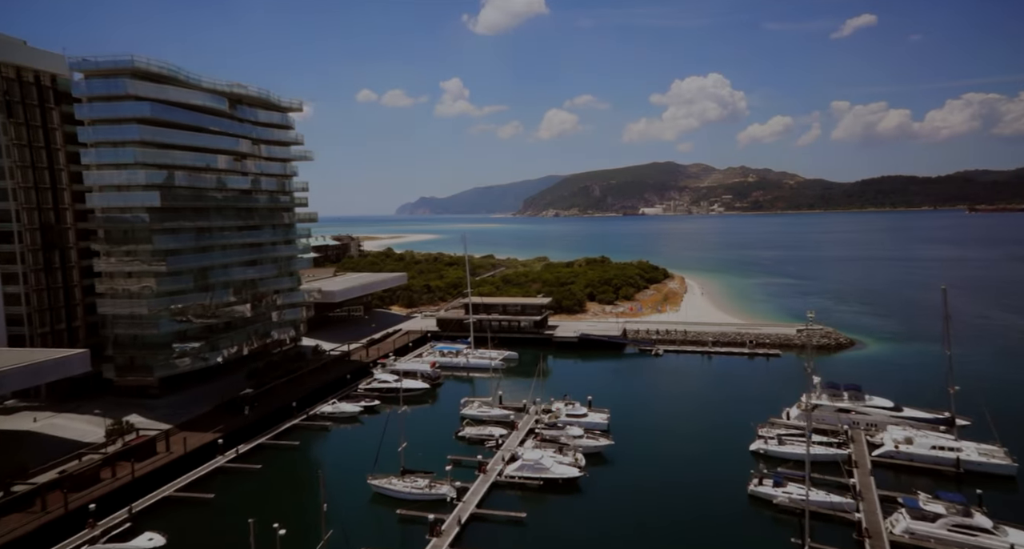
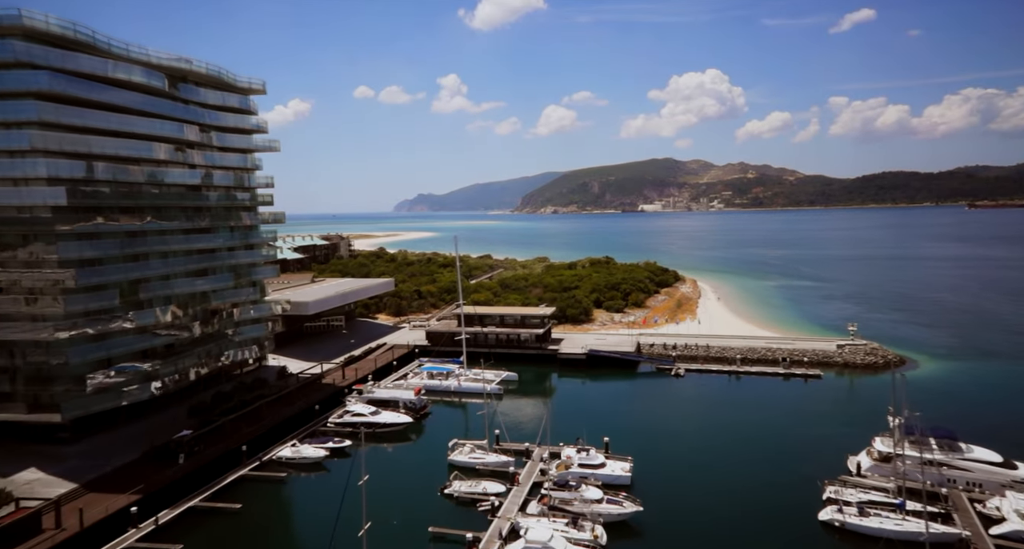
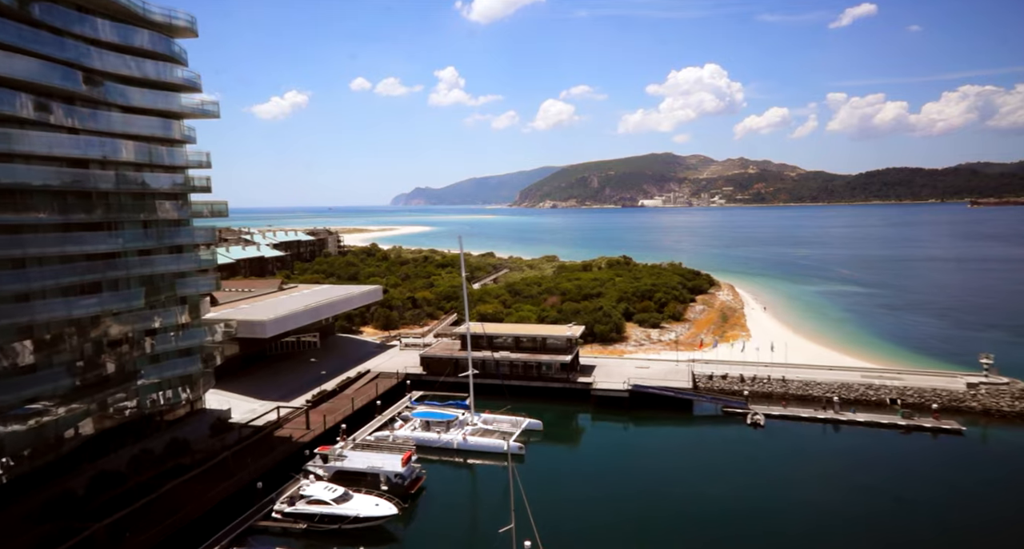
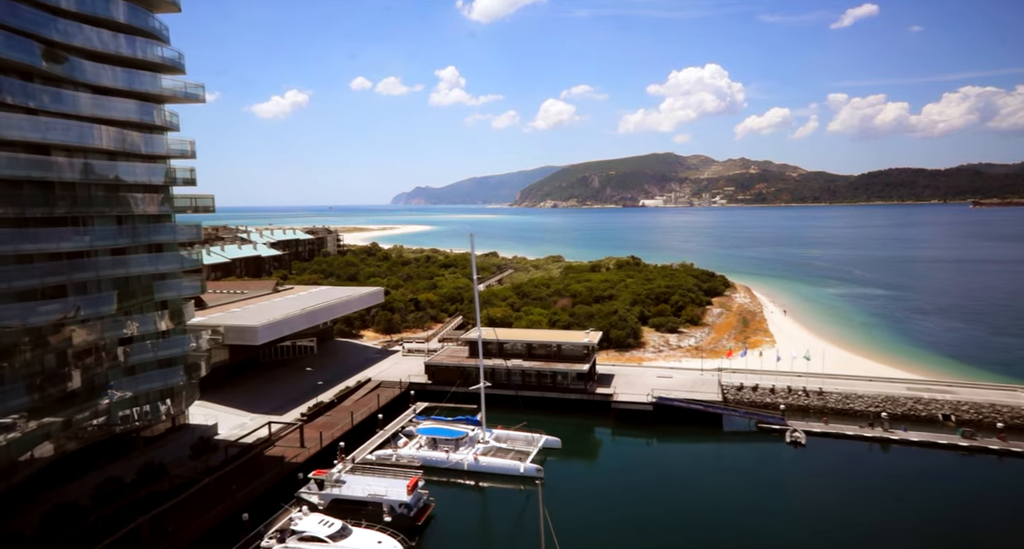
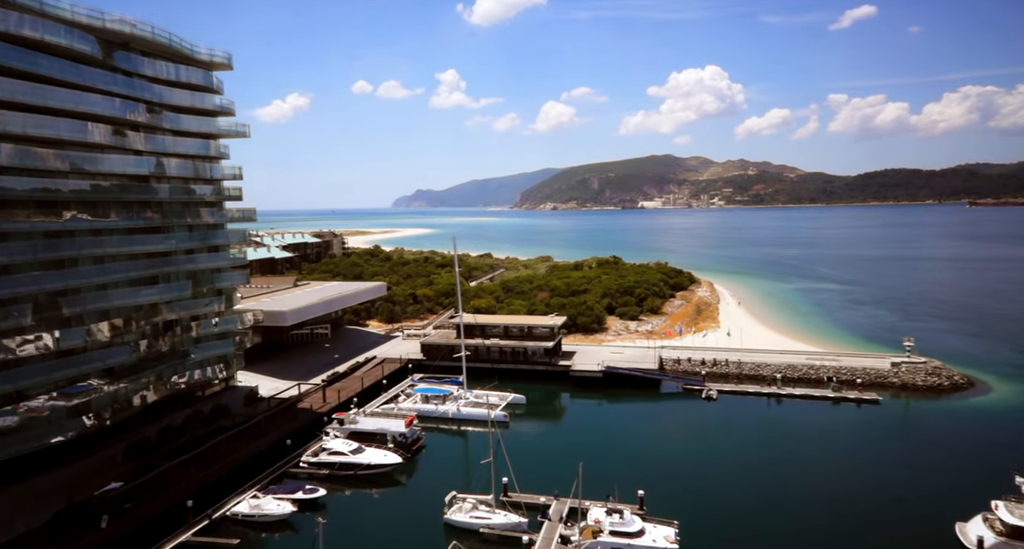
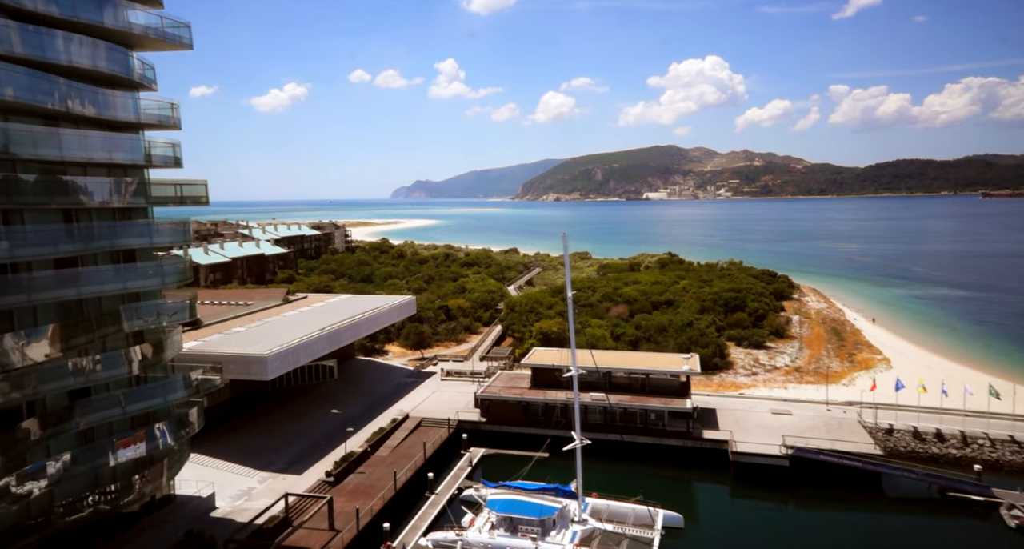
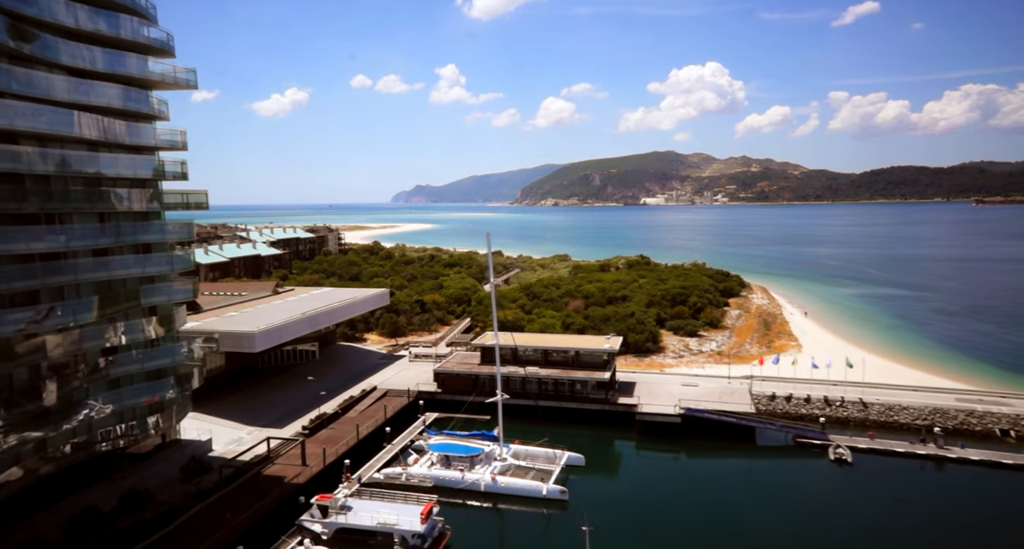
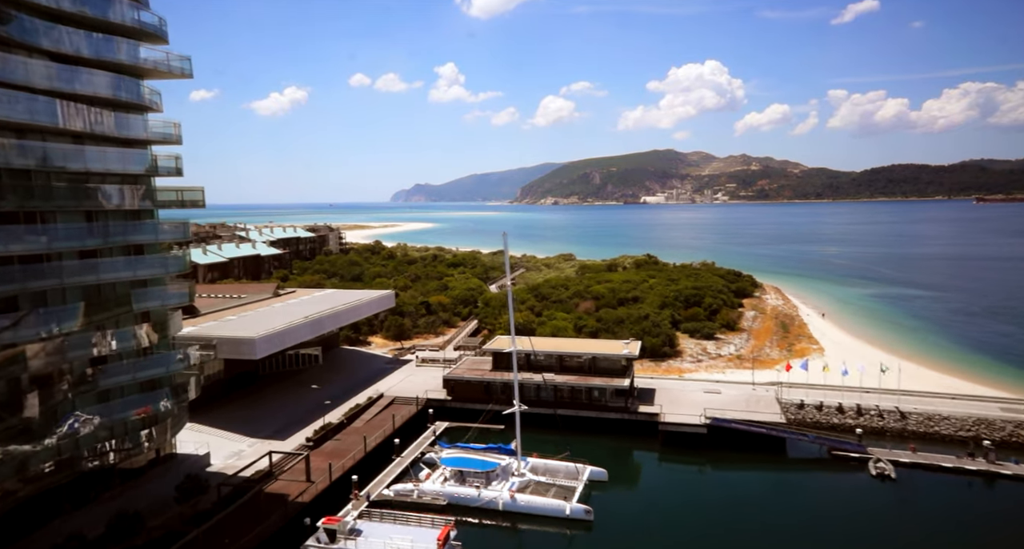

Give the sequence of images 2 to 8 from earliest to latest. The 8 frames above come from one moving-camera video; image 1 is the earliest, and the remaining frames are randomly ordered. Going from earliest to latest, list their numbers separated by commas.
2, 5, 3, 4, 7, 8, 6
